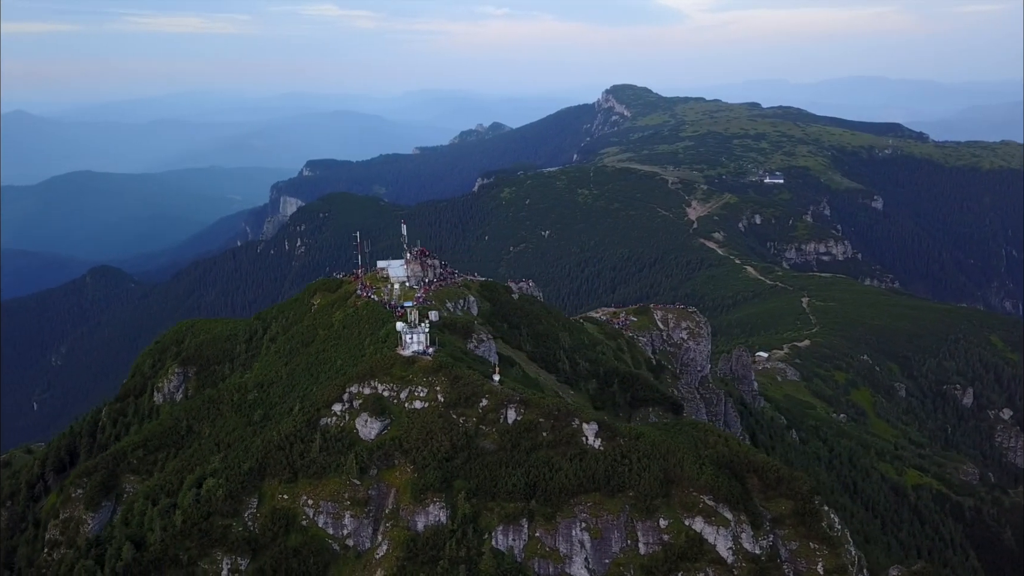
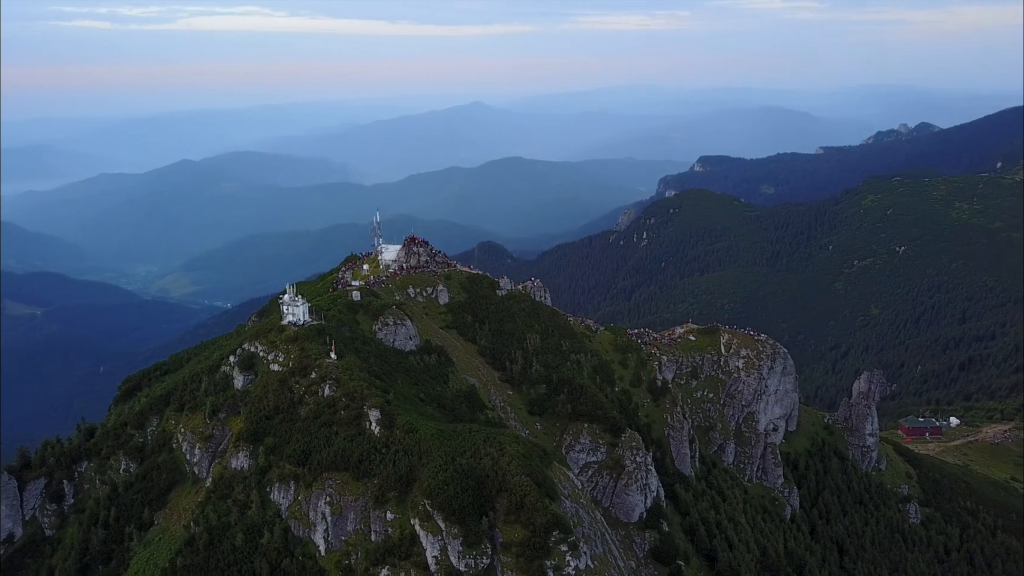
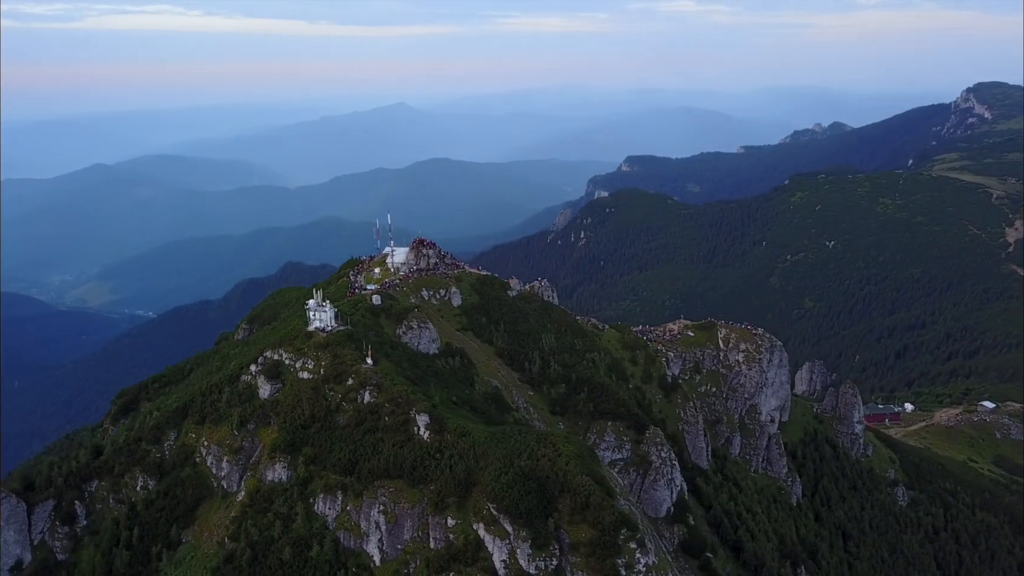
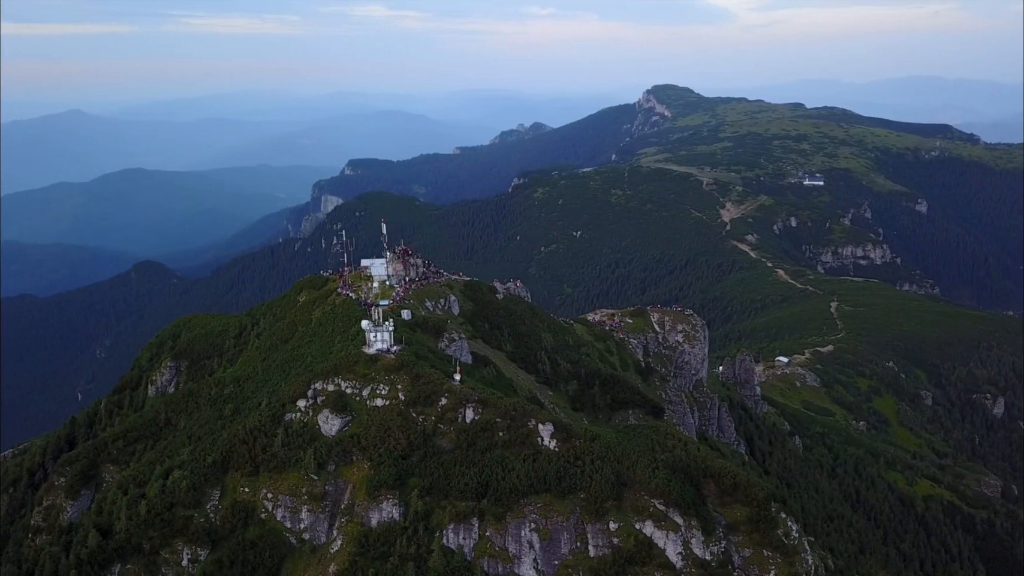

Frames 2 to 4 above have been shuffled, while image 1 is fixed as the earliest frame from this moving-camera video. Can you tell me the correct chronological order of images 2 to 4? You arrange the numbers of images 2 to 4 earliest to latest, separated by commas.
4, 3, 2
